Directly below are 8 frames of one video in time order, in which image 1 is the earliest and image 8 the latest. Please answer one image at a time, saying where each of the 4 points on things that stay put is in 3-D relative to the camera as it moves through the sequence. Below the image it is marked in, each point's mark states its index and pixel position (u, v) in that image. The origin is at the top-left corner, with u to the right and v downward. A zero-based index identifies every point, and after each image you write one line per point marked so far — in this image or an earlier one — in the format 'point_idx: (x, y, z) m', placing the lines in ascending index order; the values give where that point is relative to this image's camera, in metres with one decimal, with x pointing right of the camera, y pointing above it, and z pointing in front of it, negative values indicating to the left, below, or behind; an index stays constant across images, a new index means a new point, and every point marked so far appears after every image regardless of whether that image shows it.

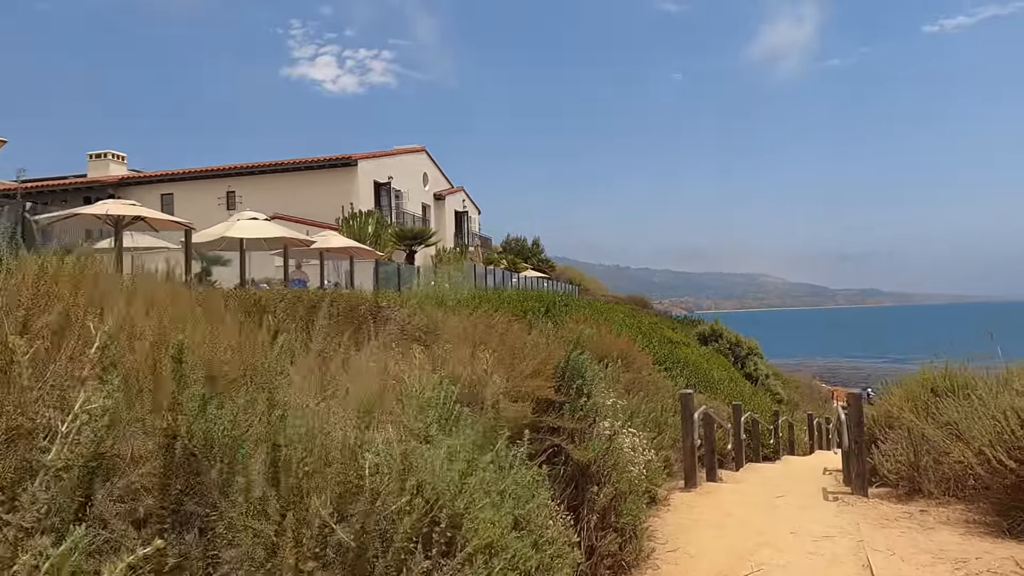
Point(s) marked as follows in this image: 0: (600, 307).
0: (+2.0, -0.4, +16.9) m
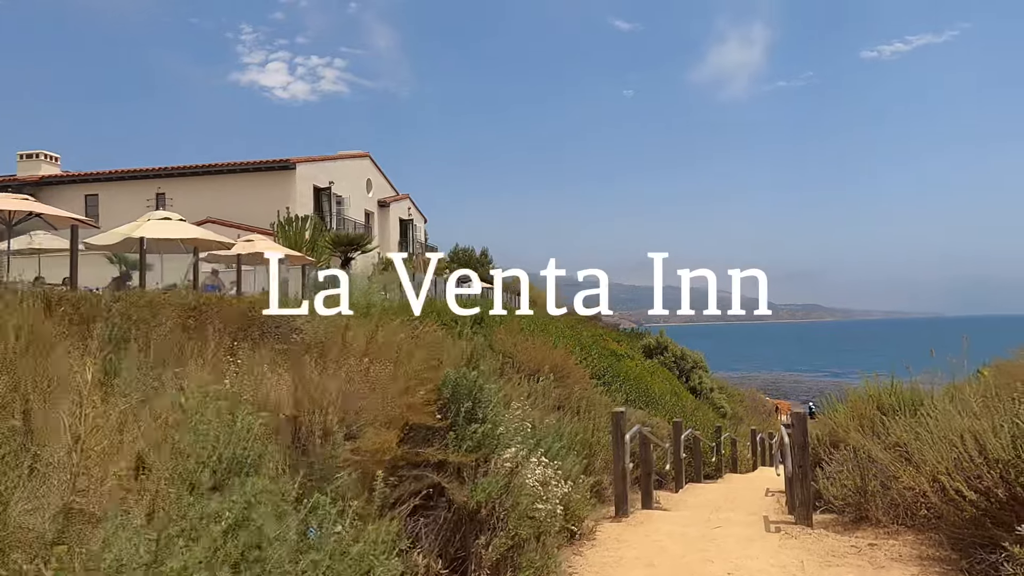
0: (+0.6, -0.7, +16.1) m
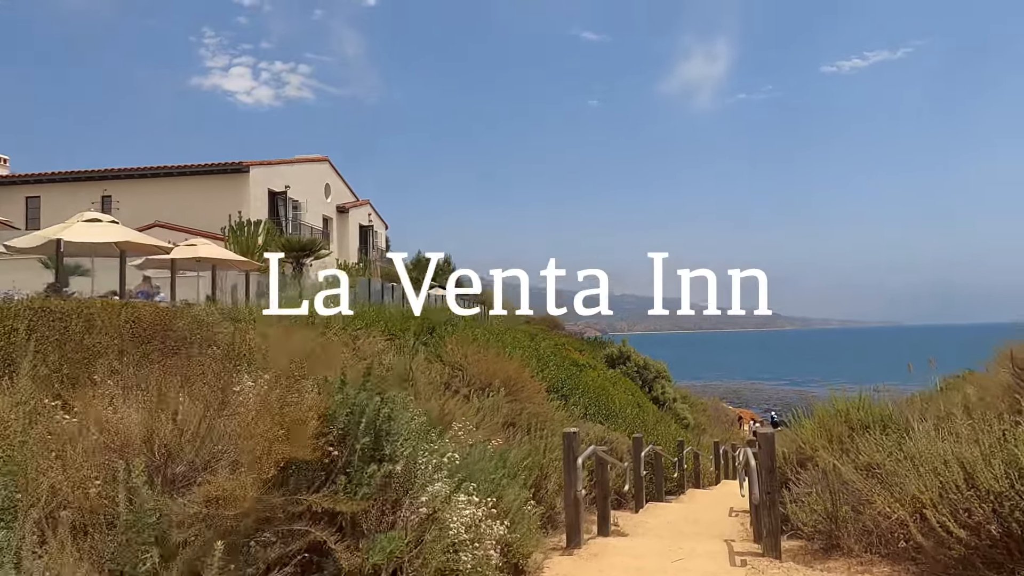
0: (-0.3, -0.8, +15.5) m
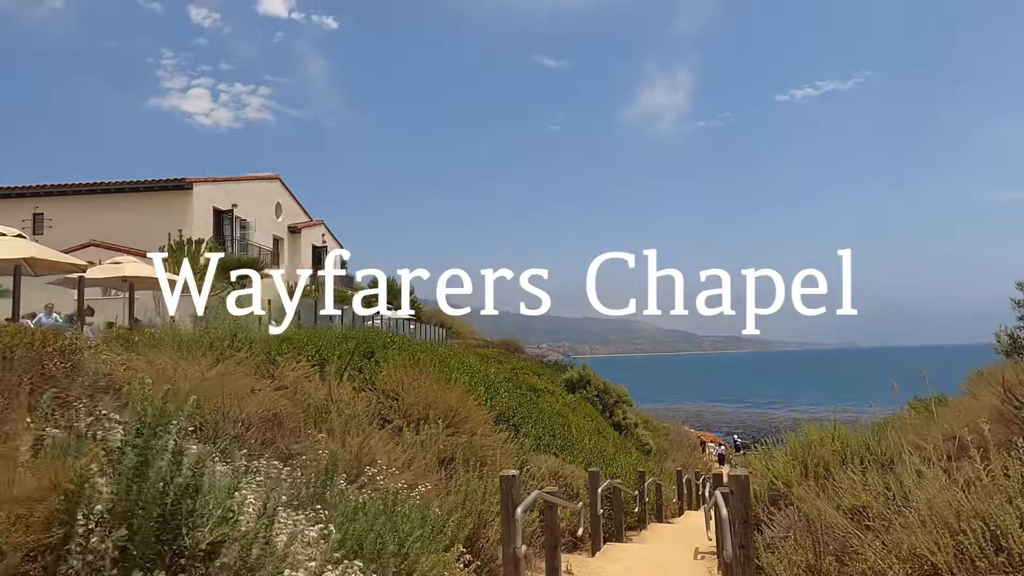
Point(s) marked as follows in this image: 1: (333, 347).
0: (-1.3, -1.2, +14.4) m
1: (-2.5, -0.8, +10.6) m
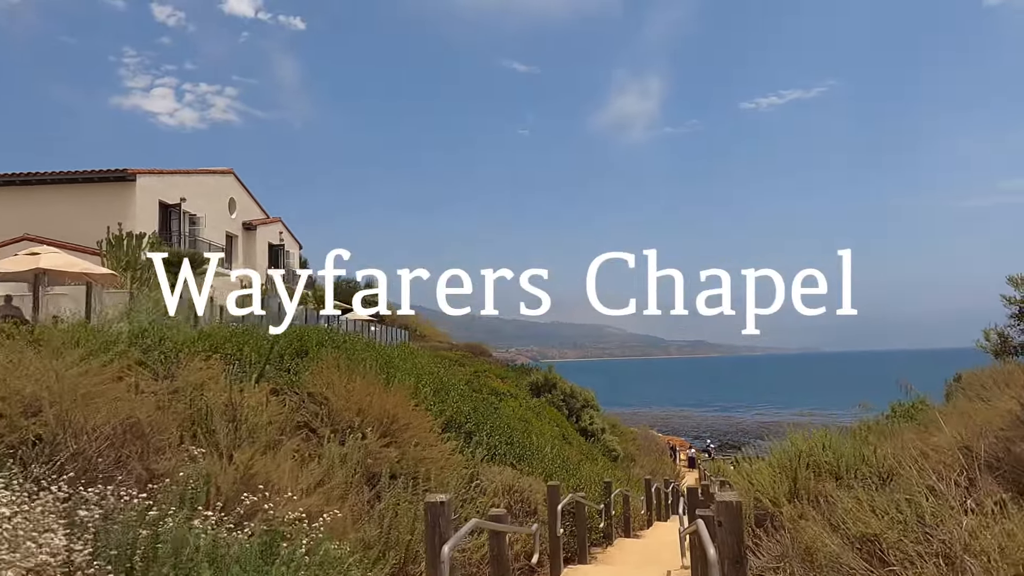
0: (-2.0, -1.1, +13.2) m
1: (-3.1, -0.7, +9.3) m
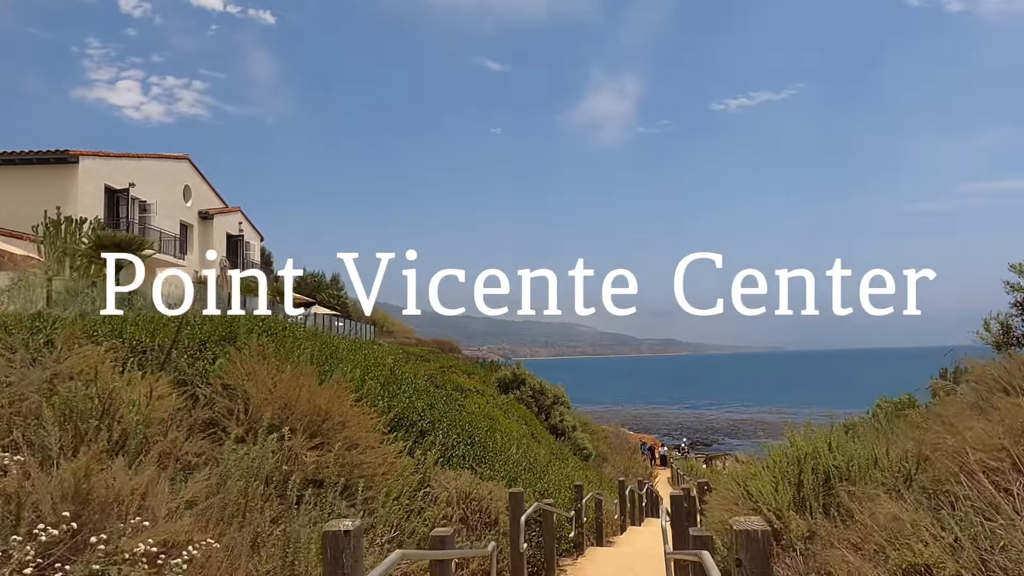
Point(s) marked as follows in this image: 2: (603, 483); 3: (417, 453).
0: (-2.6, -0.8, +11.9) m
1: (-3.5, -0.4, +8.0) m
2: (+2.1, -4.5, +17.5) m
3: (-1.0, -1.7, +7.9) m
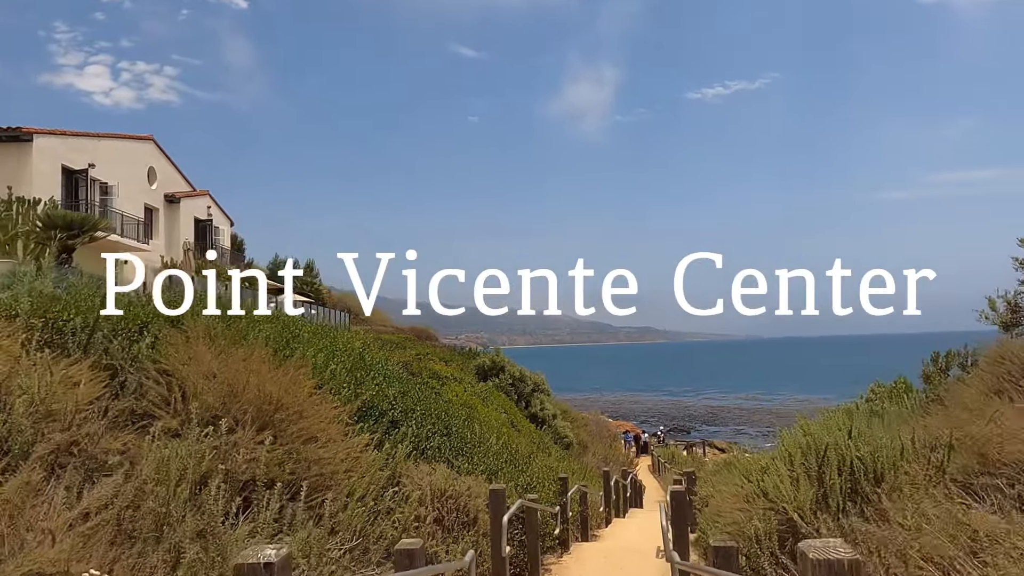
0: (-2.9, -0.5, +11.0) m
1: (-3.7, -0.2, +7.1) m
2: (+1.7, -4.1, +16.8) m
3: (-1.2, -1.5, +7.1) m
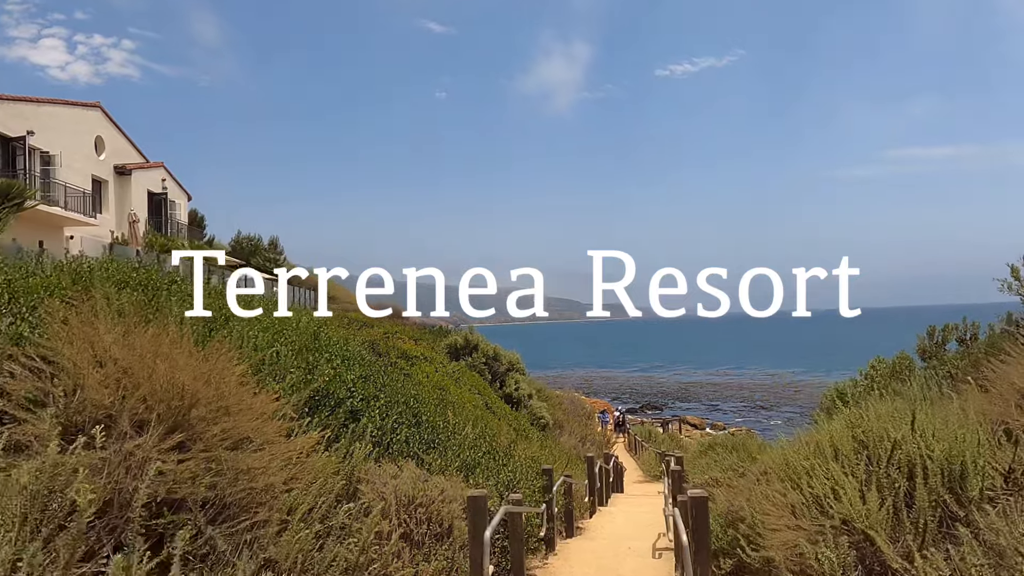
0: (-3.2, -0.2, +9.7) m
1: (-3.9, +0.1, +5.7) m
2: (+1.2, -3.5, +15.7) m
3: (-1.3, -1.2, +5.8) m
